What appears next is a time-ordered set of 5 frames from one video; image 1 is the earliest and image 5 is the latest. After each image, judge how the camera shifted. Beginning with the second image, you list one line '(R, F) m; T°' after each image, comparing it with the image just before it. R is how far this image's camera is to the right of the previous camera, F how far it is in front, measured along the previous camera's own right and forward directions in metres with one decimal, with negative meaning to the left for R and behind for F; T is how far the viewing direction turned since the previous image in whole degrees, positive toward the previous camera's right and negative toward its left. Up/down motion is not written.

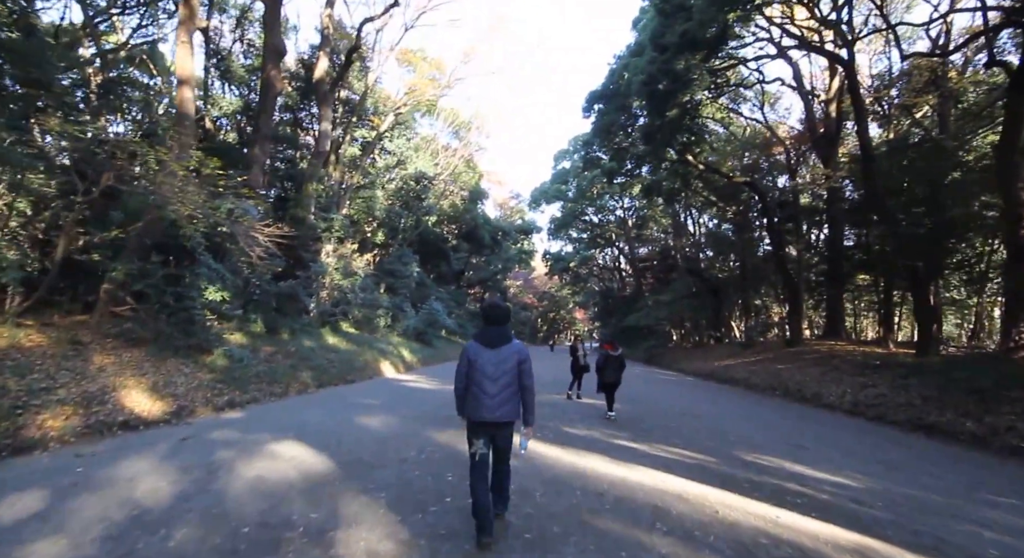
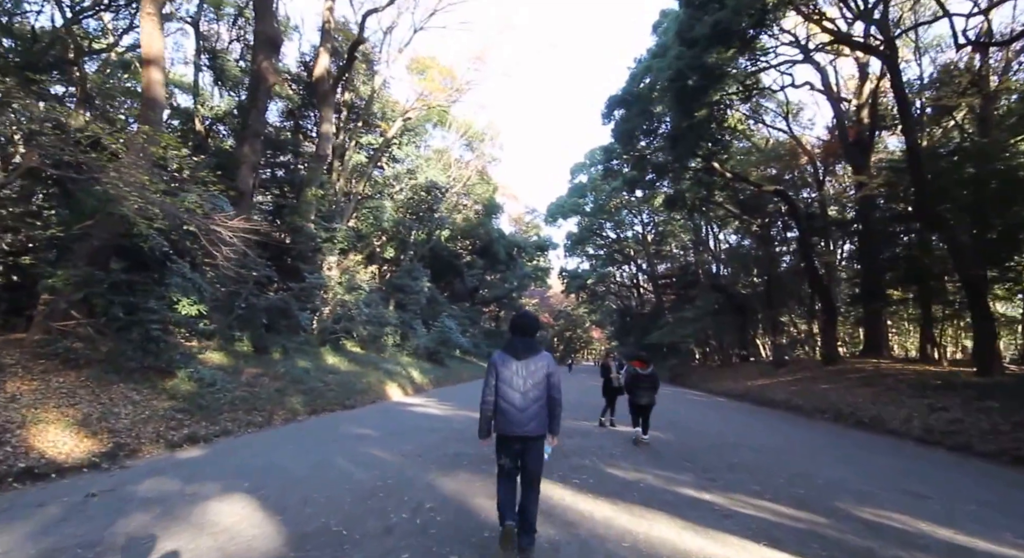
(-0.1, +1.9) m; -2°
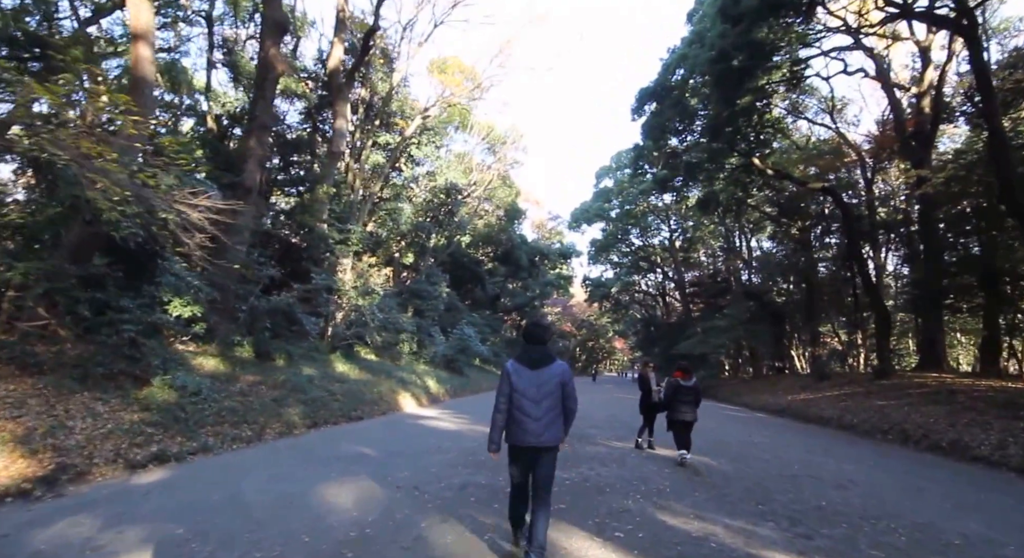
(0.0, +1.3) m; -2°
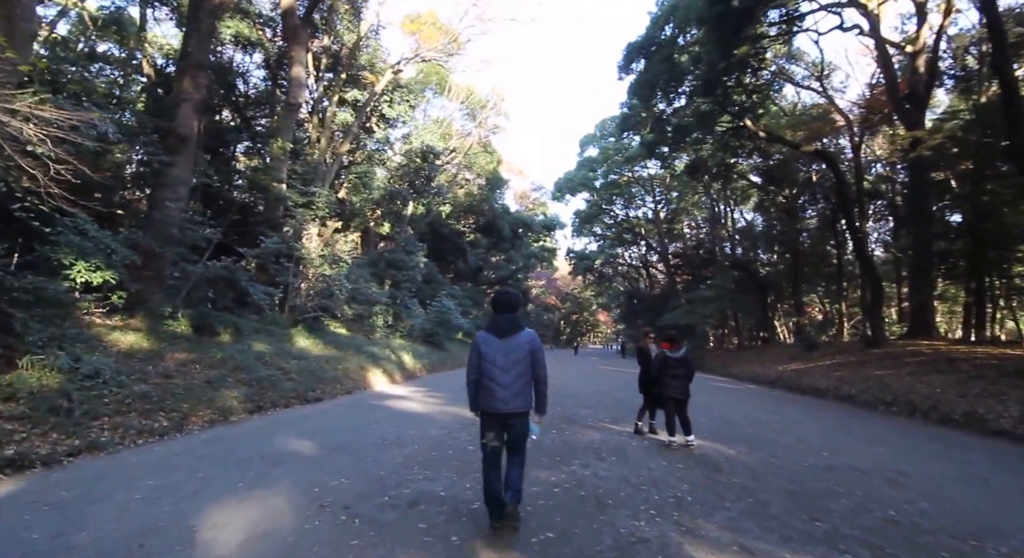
(+0.1, +1.6) m; +2°
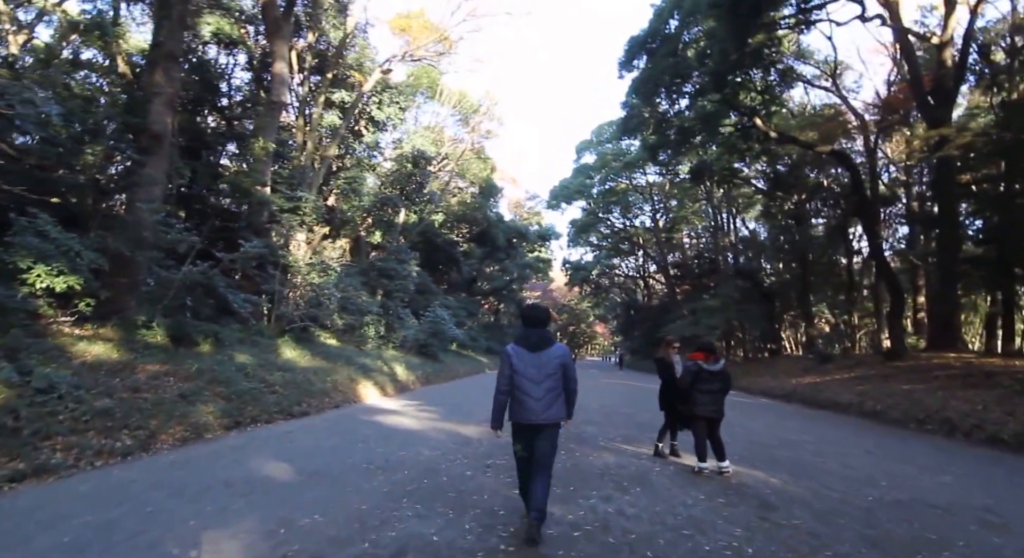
(-0.1, +0.8) m; 0°
